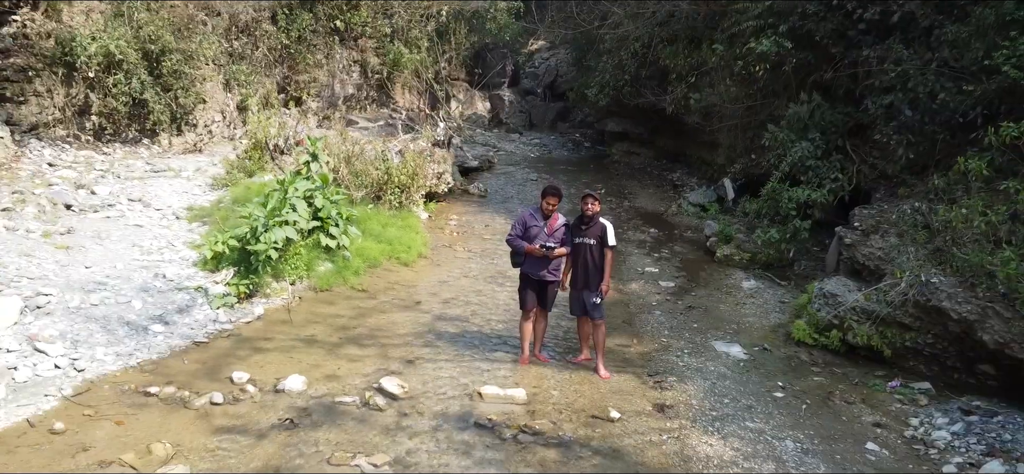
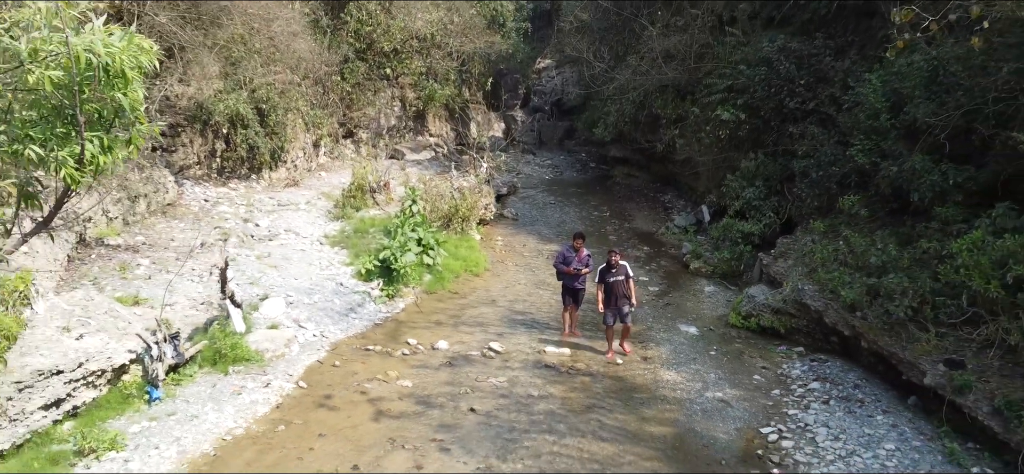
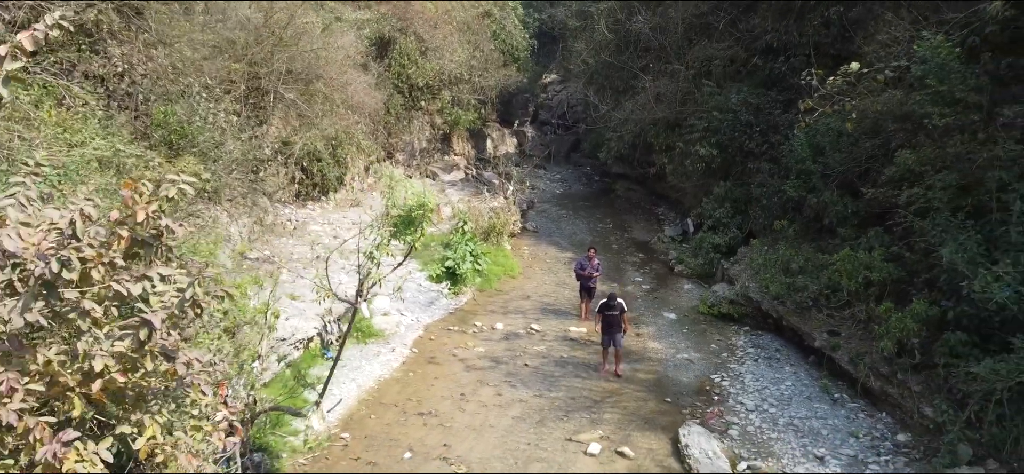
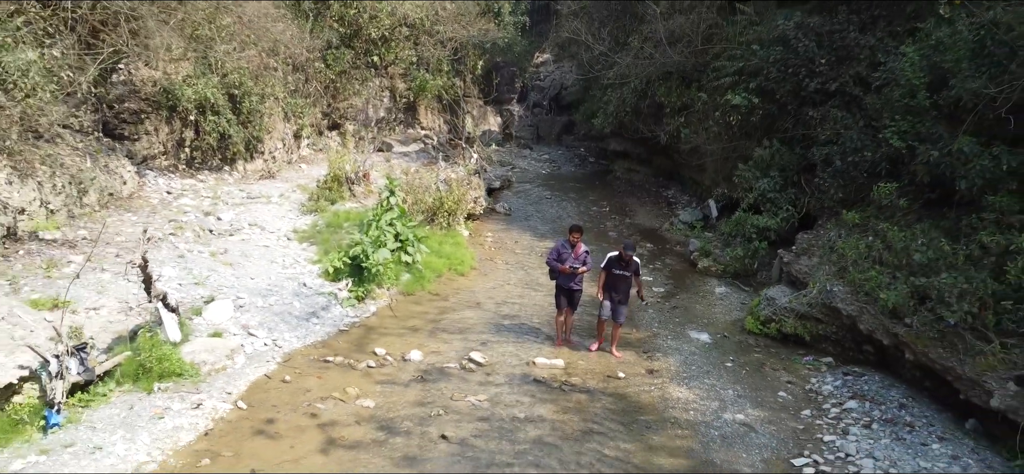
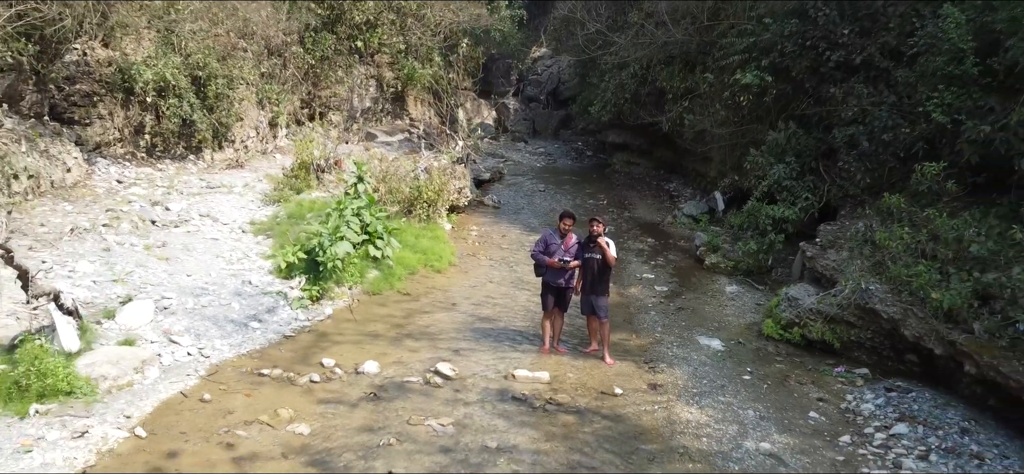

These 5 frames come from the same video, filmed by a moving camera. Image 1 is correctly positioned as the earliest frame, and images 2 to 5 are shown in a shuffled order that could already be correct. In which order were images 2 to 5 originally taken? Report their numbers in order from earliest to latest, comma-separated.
5, 4, 2, 3
